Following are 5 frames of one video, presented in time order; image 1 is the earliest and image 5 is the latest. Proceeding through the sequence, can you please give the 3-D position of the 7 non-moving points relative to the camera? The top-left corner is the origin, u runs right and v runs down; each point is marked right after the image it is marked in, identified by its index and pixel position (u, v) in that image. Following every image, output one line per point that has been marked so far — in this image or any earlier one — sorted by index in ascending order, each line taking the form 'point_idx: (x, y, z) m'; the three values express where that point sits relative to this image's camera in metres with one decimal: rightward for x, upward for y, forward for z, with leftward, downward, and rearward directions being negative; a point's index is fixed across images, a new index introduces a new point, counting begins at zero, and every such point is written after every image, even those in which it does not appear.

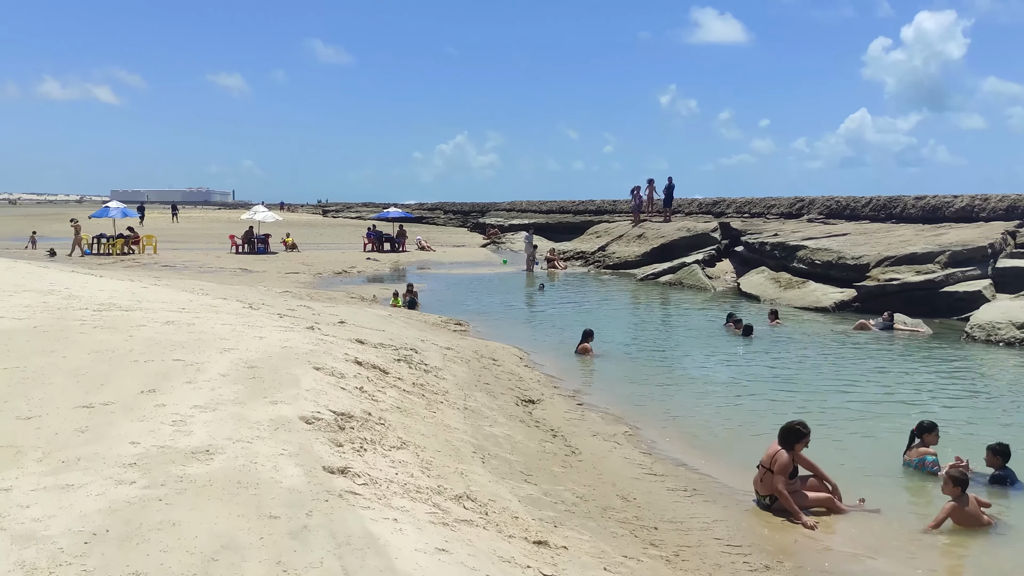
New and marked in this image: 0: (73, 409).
0: (-2.5, -0.7, +4.9) m
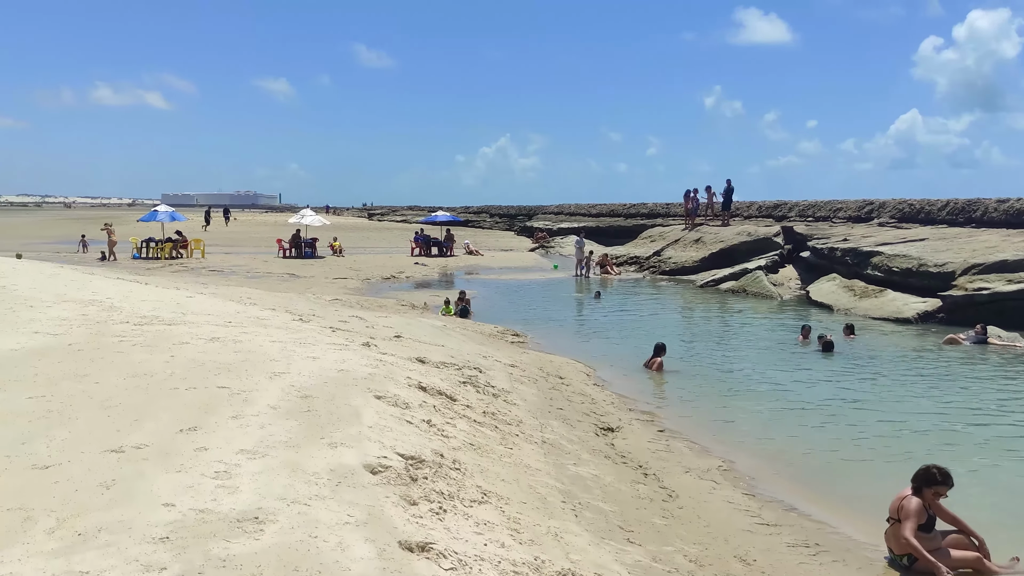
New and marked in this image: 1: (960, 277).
0: (-2.0, -0.8, +4.2) m
1: (+9.0, +0.2, +17.5) m
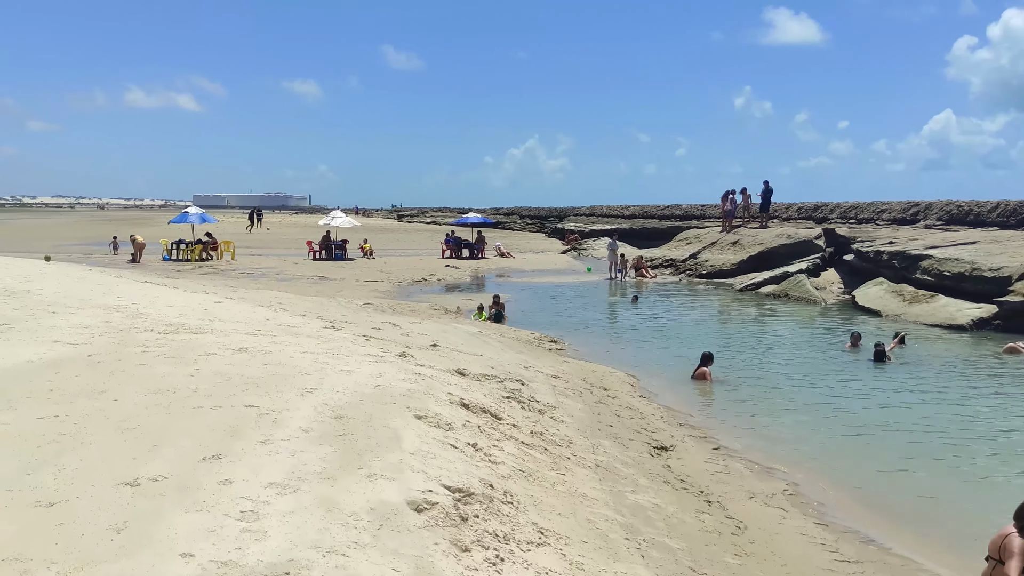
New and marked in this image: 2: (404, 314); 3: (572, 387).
0: (-1.7, -0.9, +3.7) m
1: (+9.7, +0.1, +16.7) m
2: (-1.8, -0.4, +14.6) m
3: (+0.6, -1.0, +8.9) m
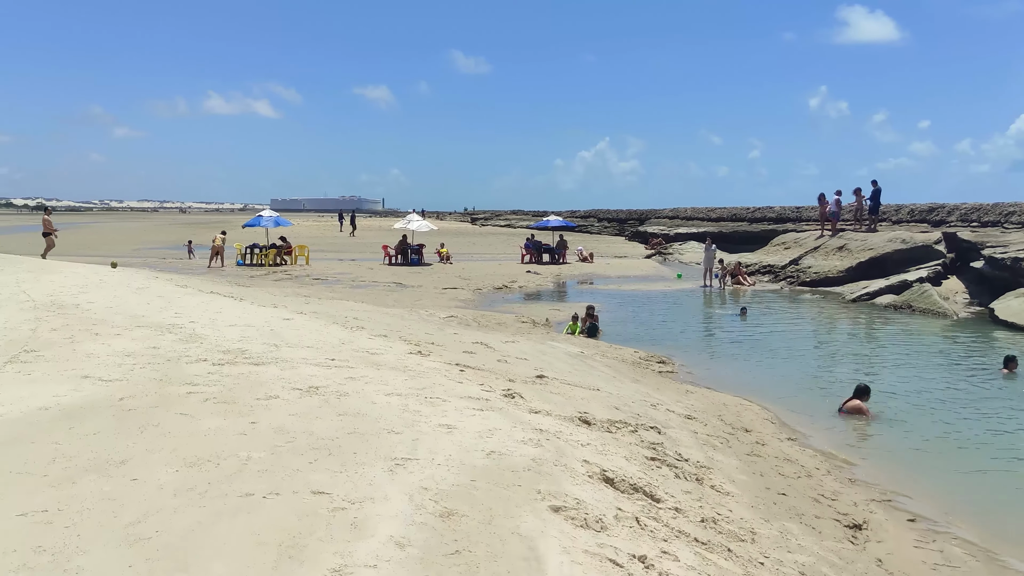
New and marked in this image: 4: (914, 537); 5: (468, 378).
0: (-1.1, -1.0, +2.2) m
1: (+11.3, -0.1, +14.2) m
2: (-0.3, -0.6, +13.1) m
3: (+1.7, -1.2, +7.1) m
4: (+2.7, -1.6, +5.7) m
5: (-0.3, -0.7, +6.9) m
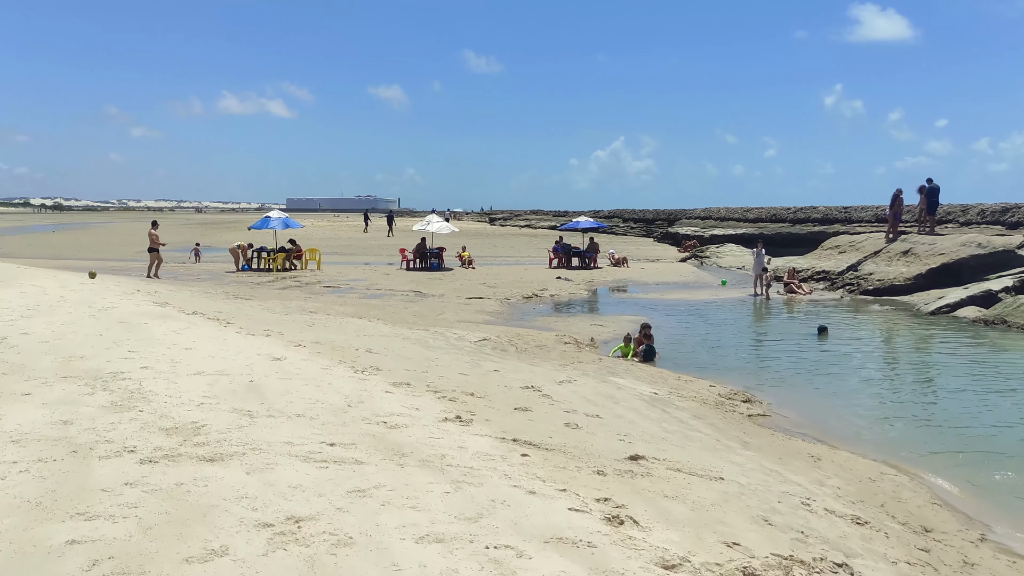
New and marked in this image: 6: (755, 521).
0: (-0.7, -1.3, -0.2) m
1: (+12.0, -0.4, +11.6) m
2: (+0.3, -0.9, +10.7) m
3: (+2.1, -1.4, +4.7) m
4: (+3.1, -1.9, +3.3) m
5: (+0.1, -0.9, +4.4) m
6: (+1.3, -1.2, +4.5) m
